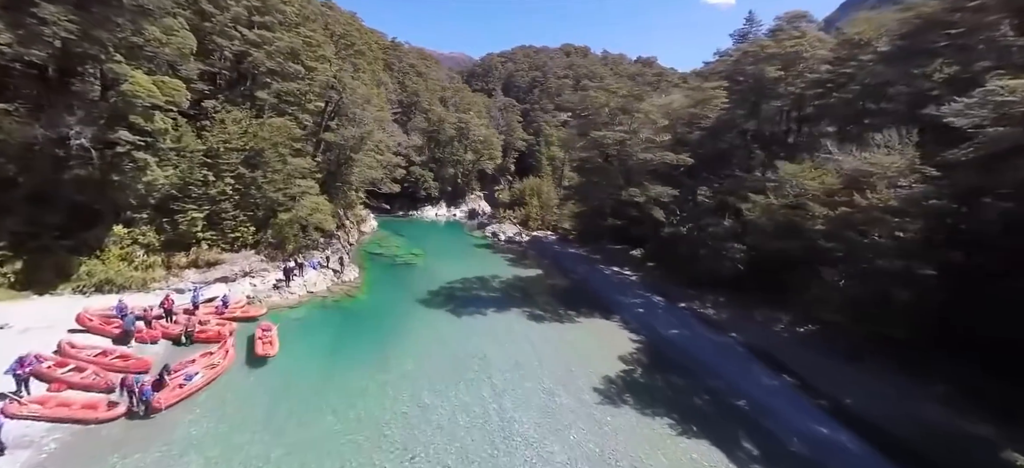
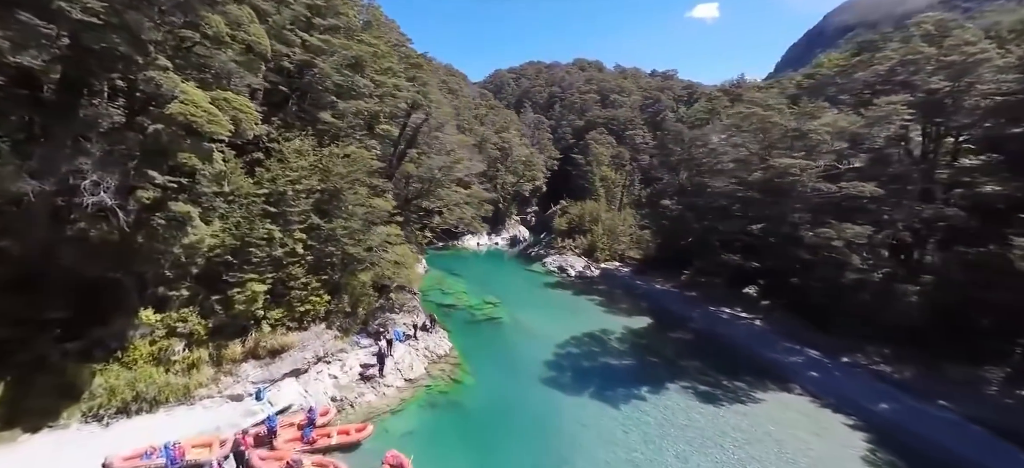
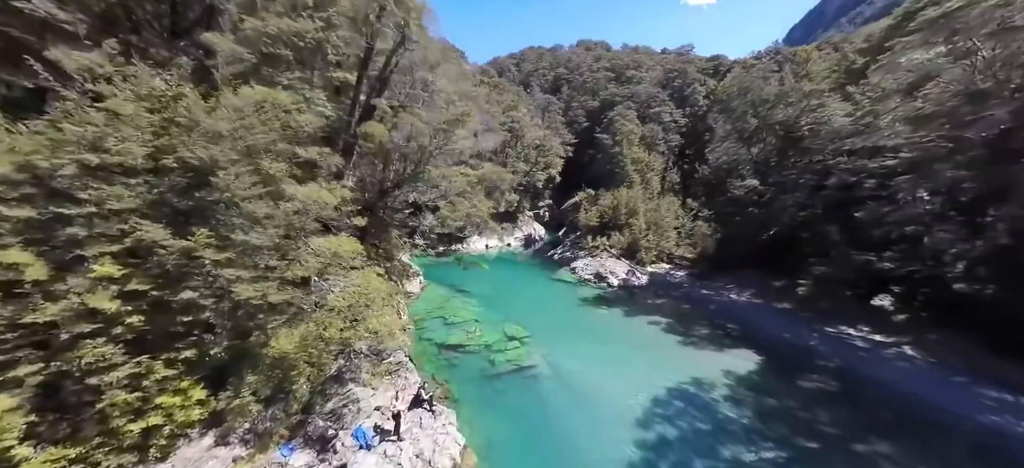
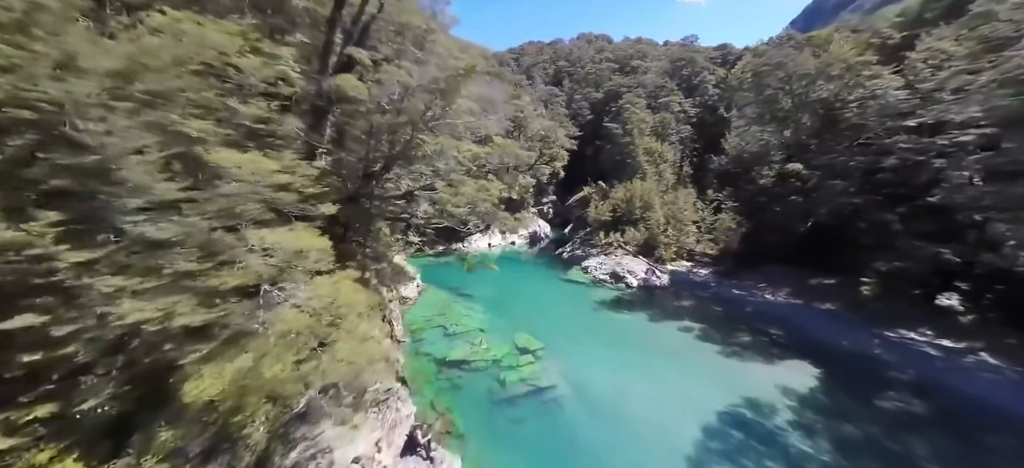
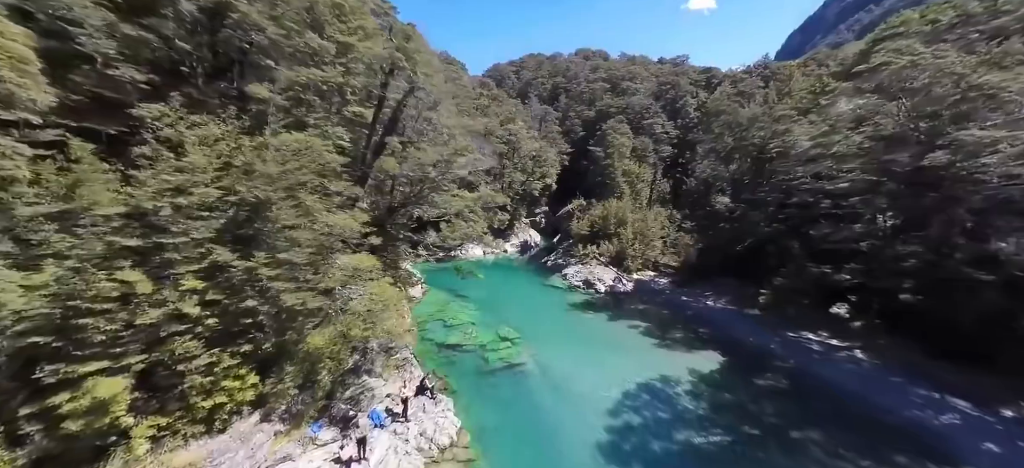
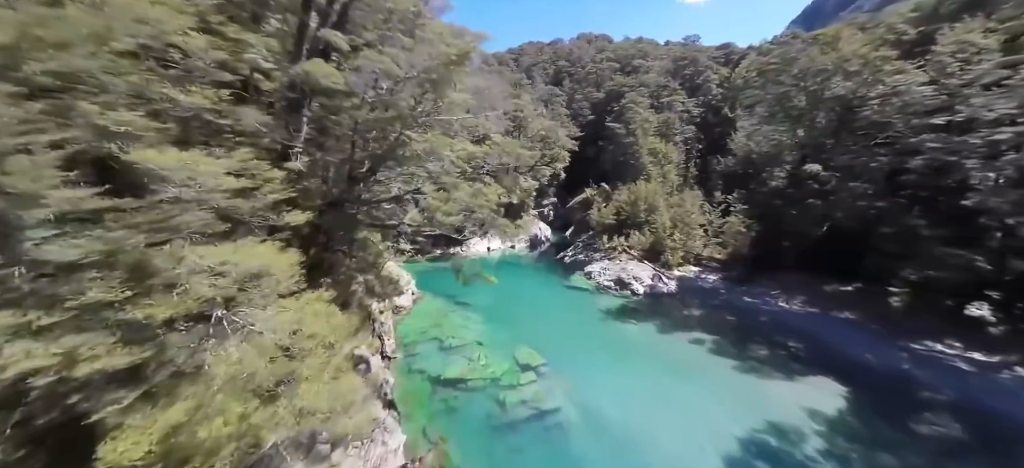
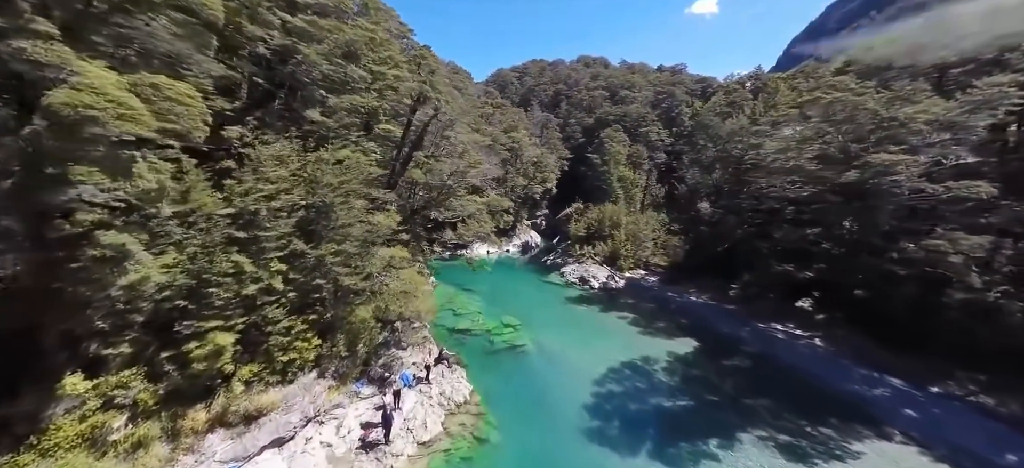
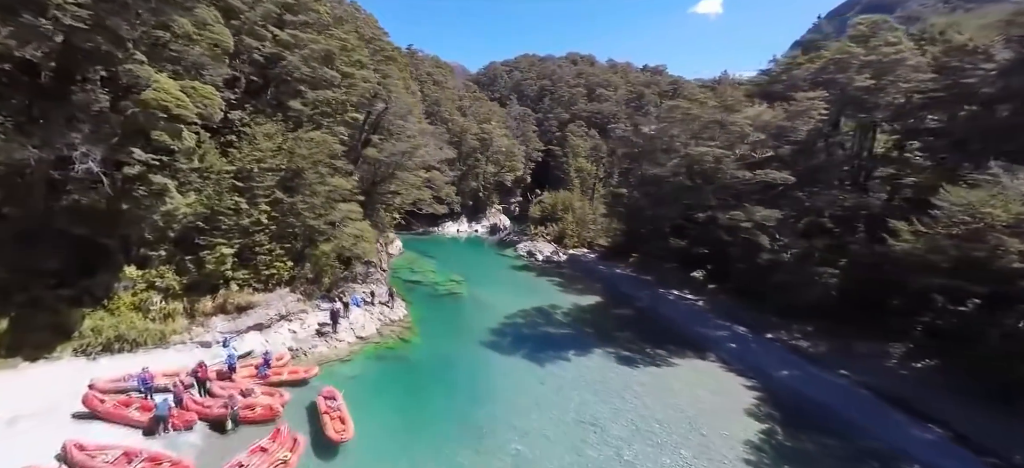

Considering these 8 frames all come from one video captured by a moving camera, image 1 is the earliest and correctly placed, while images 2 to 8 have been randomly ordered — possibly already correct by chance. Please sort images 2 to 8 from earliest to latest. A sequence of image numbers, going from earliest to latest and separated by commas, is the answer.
8, 2, 7, 5, 3, 4, 6
